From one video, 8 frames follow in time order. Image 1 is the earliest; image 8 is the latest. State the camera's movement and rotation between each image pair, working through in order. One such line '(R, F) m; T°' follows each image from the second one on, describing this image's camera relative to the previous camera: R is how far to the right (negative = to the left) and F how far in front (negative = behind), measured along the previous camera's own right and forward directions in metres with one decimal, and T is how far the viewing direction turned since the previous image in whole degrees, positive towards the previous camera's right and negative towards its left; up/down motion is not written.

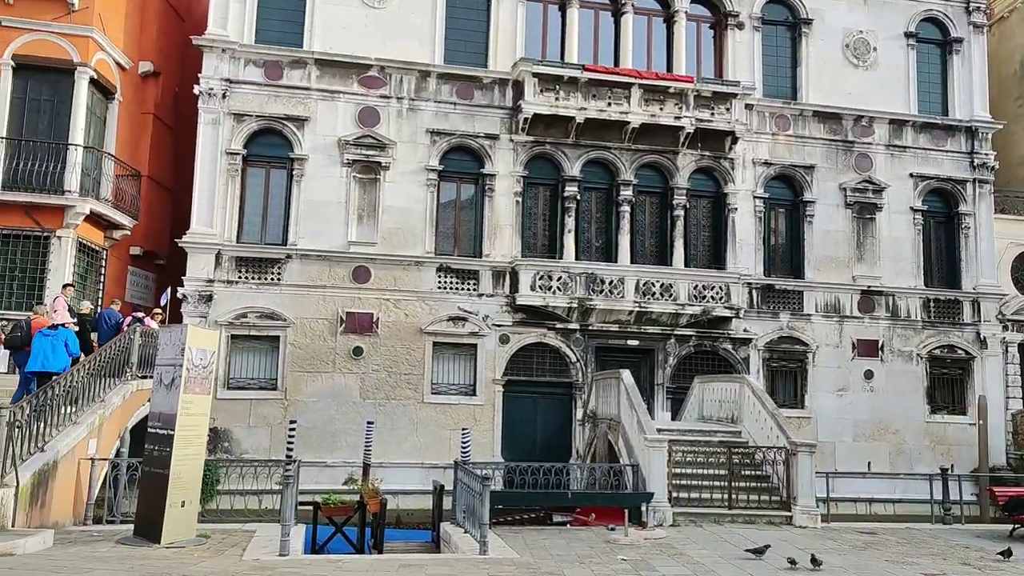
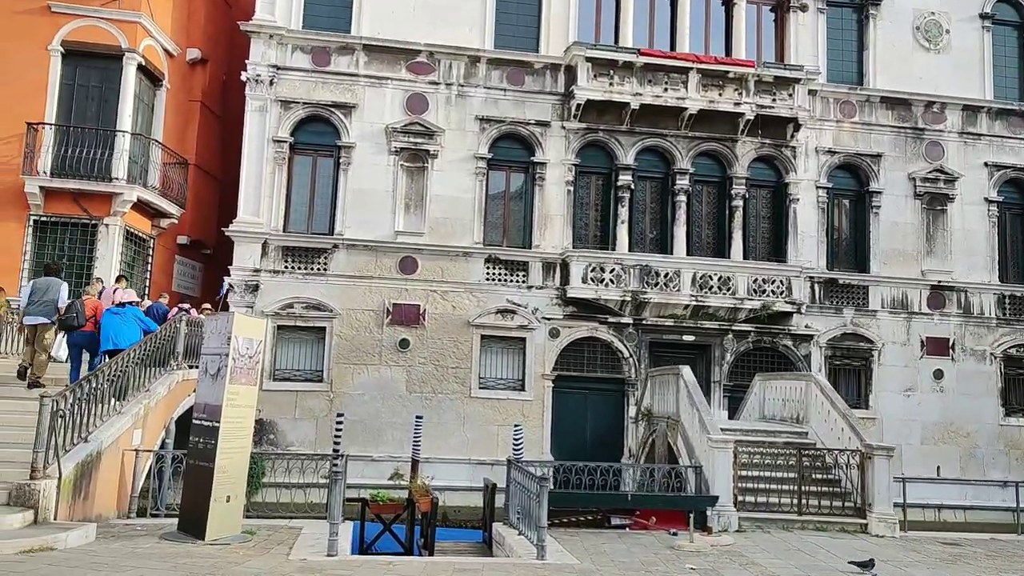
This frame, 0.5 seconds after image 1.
(-0.2, +0.6) m; -3°
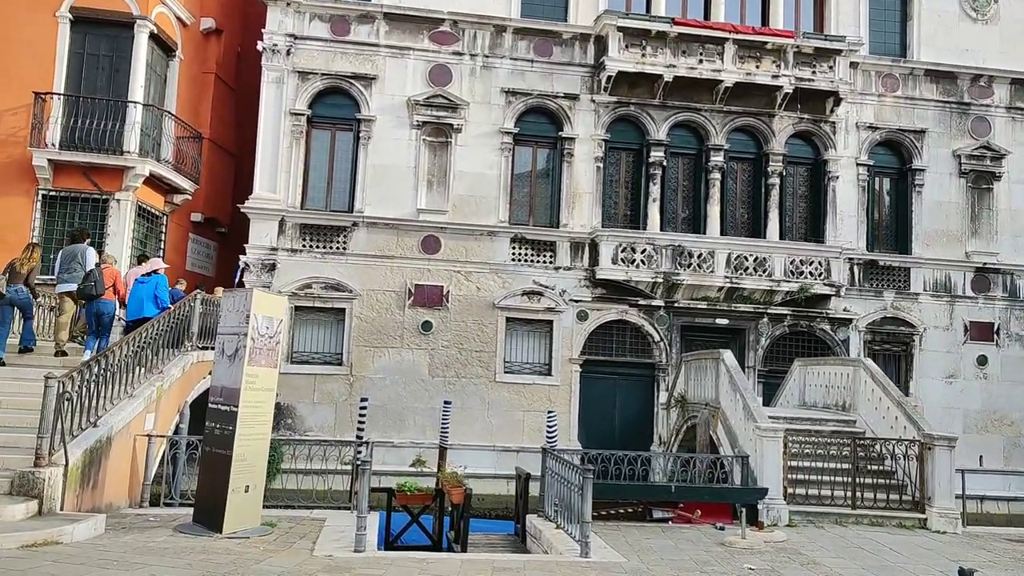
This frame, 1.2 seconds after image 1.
(-0.3, +0.8) m; -1°
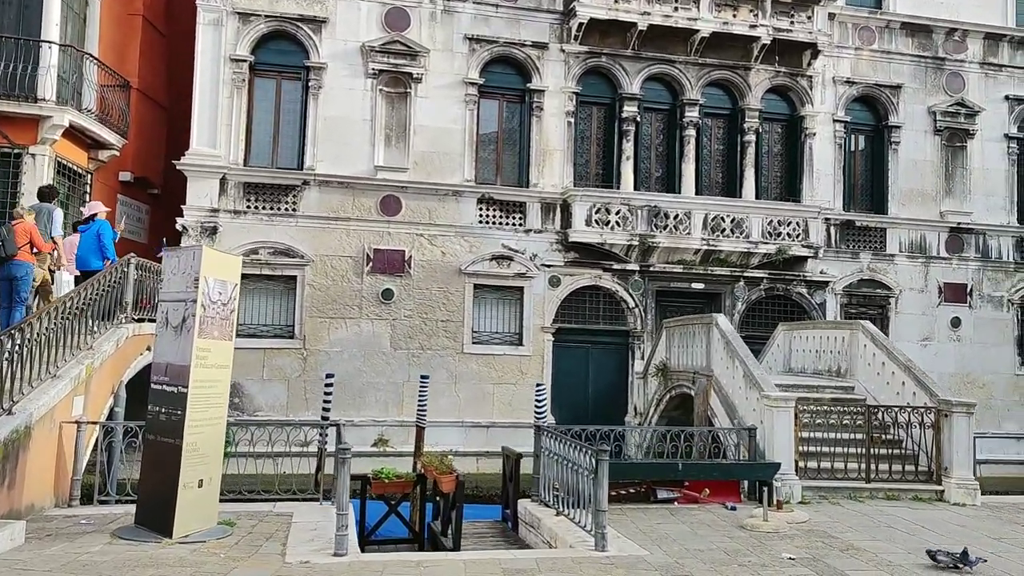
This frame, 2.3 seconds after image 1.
(-0.6, +1.3) m; +4°
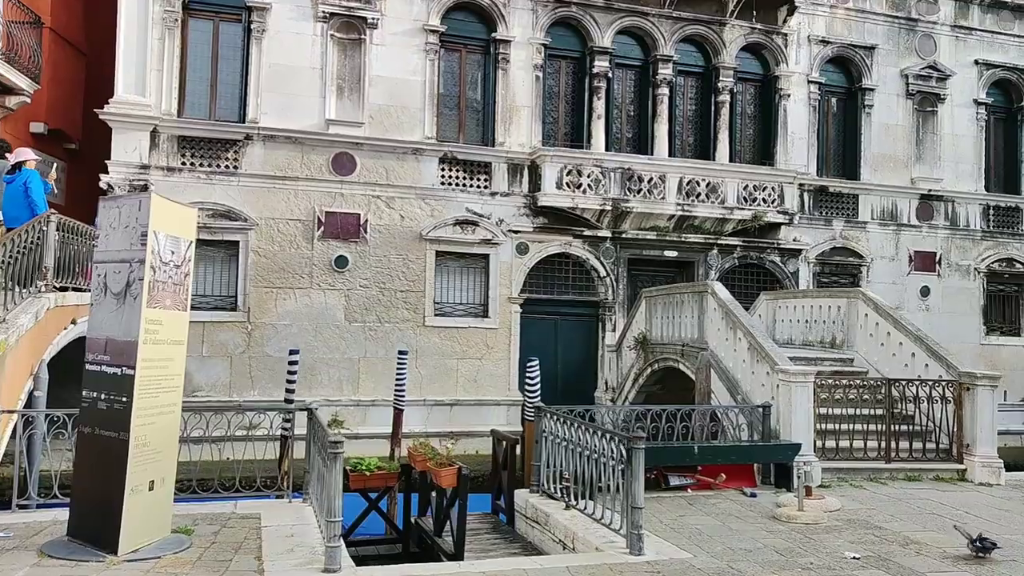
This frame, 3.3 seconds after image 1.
(-0.7, +1.3) m; +5°
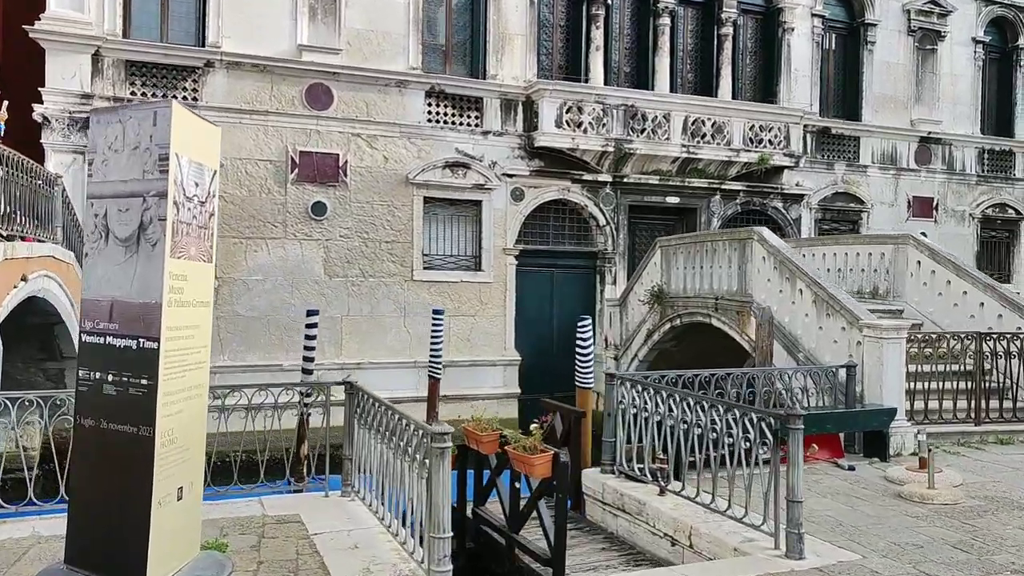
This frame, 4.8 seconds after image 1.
(-1.3, +1.5) m; +5°
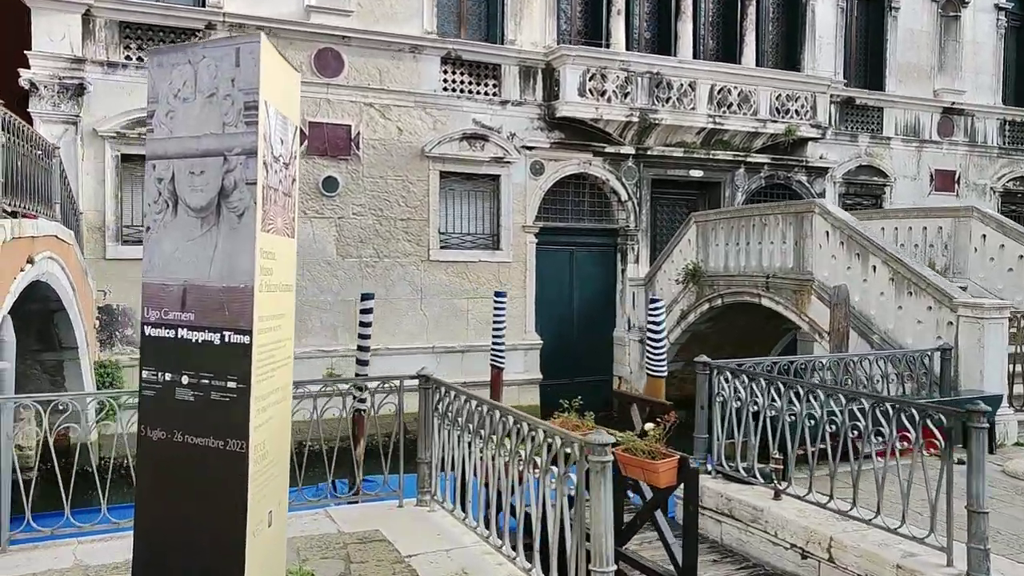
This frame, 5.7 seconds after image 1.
(-0.9, +0.8) m; +2°
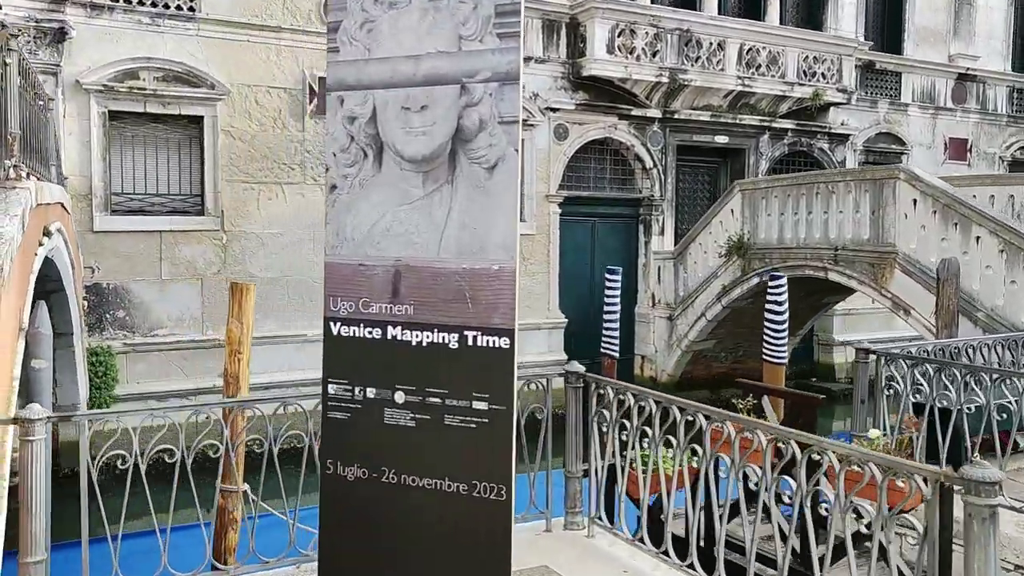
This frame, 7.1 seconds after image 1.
(-1.3, +1.1) m; +4°
